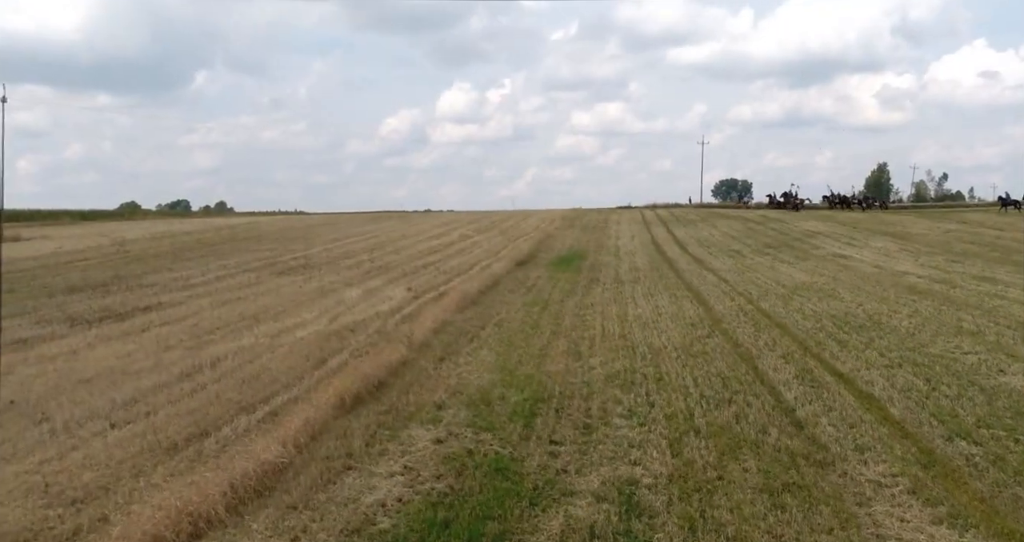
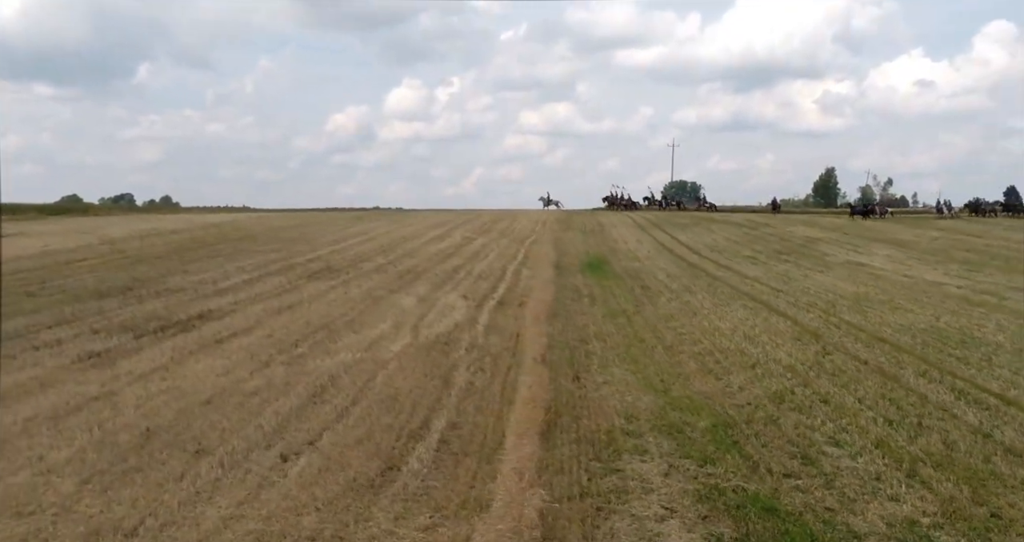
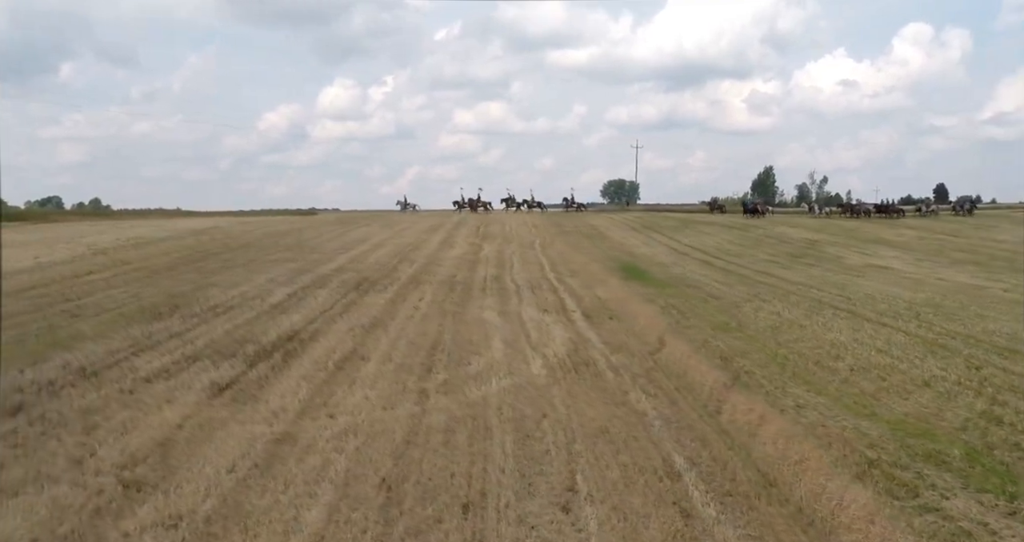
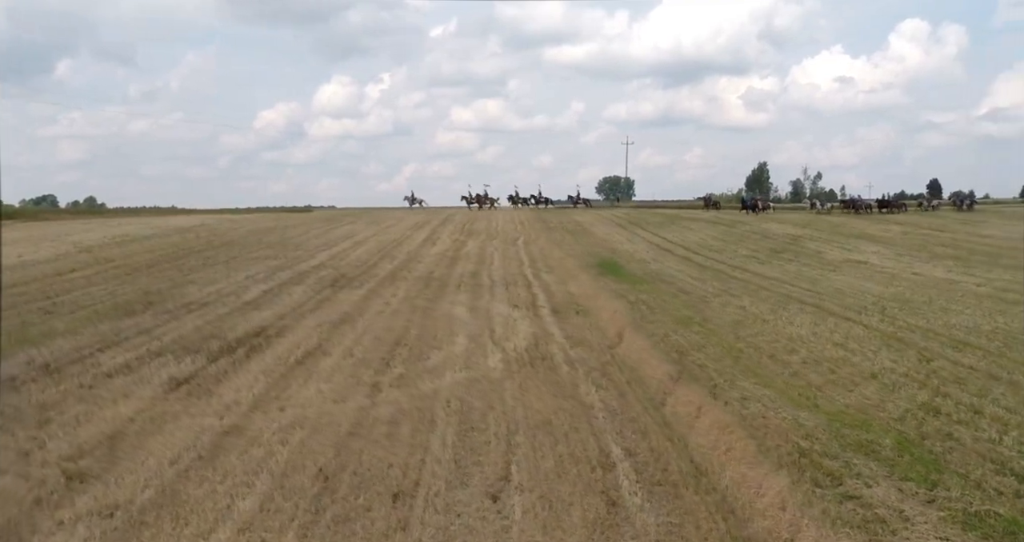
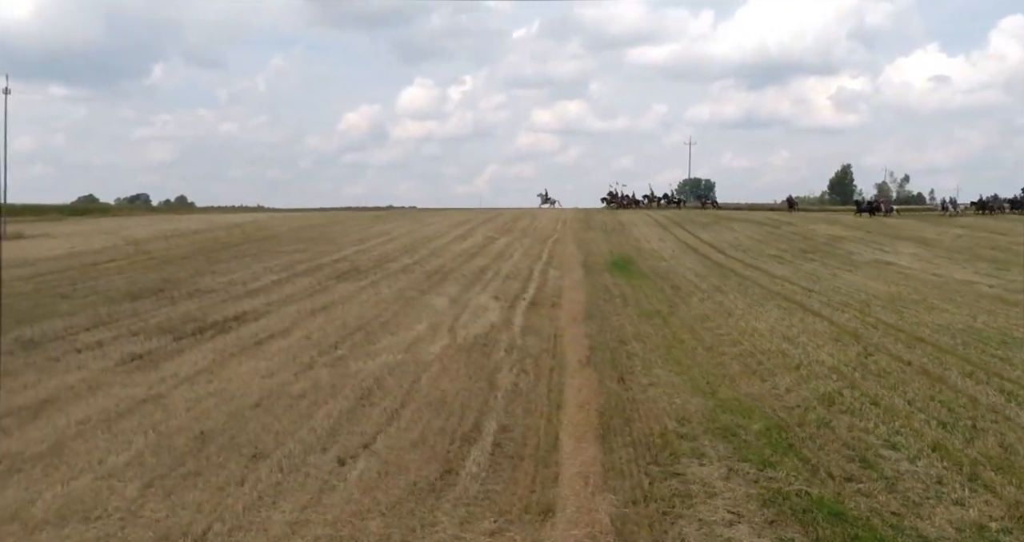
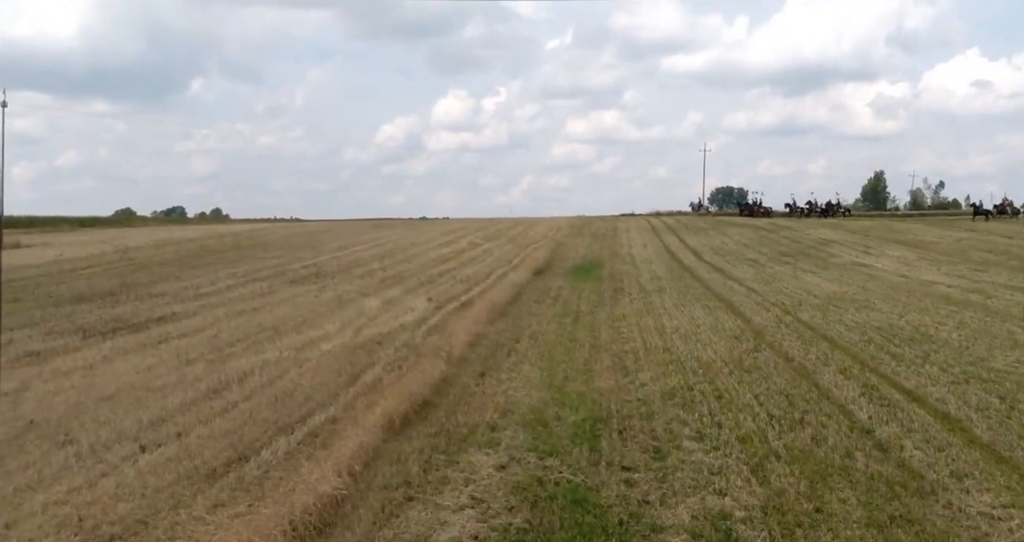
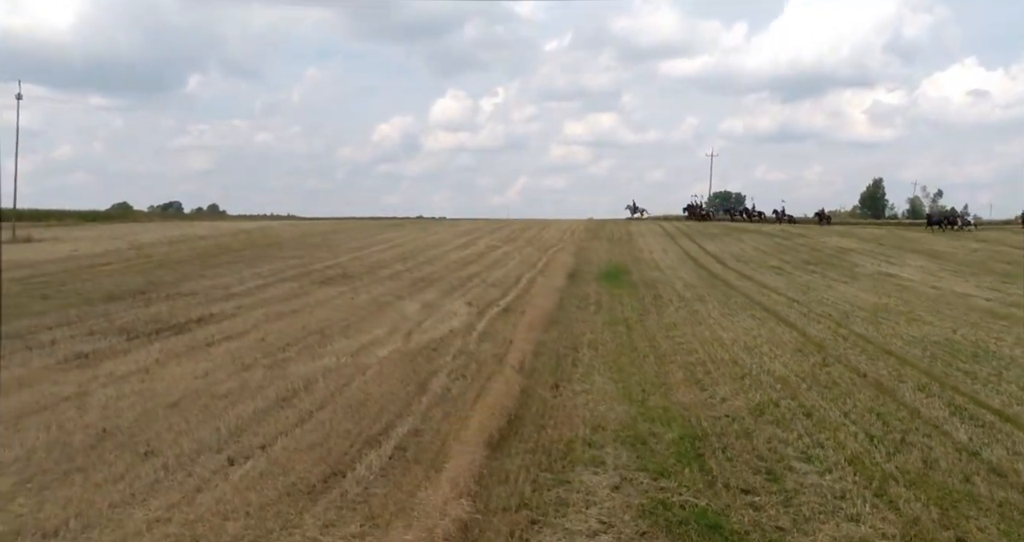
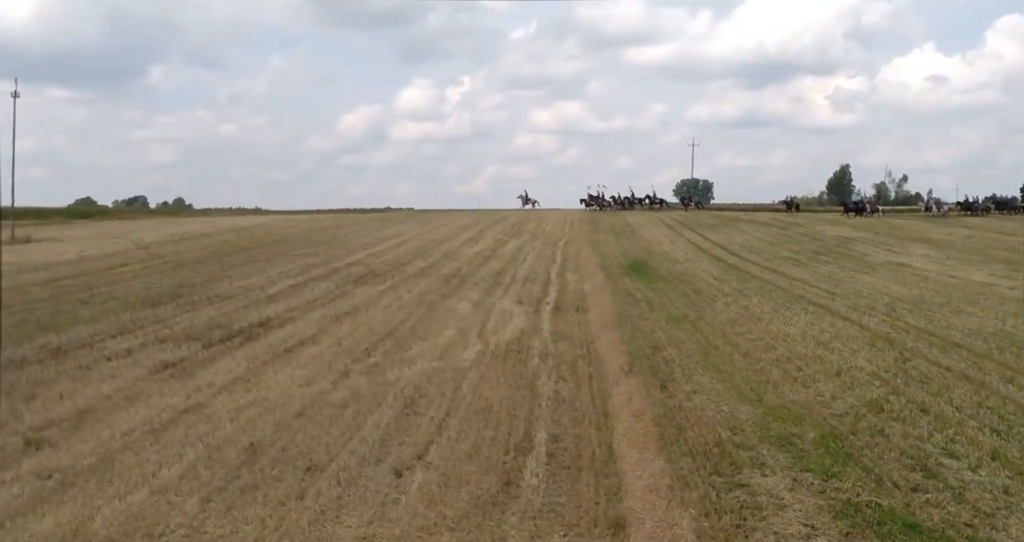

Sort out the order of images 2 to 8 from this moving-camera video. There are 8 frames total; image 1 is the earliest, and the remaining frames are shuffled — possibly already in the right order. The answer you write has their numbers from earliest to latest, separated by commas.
6, 7, 2, 5, 8, 4, 3
